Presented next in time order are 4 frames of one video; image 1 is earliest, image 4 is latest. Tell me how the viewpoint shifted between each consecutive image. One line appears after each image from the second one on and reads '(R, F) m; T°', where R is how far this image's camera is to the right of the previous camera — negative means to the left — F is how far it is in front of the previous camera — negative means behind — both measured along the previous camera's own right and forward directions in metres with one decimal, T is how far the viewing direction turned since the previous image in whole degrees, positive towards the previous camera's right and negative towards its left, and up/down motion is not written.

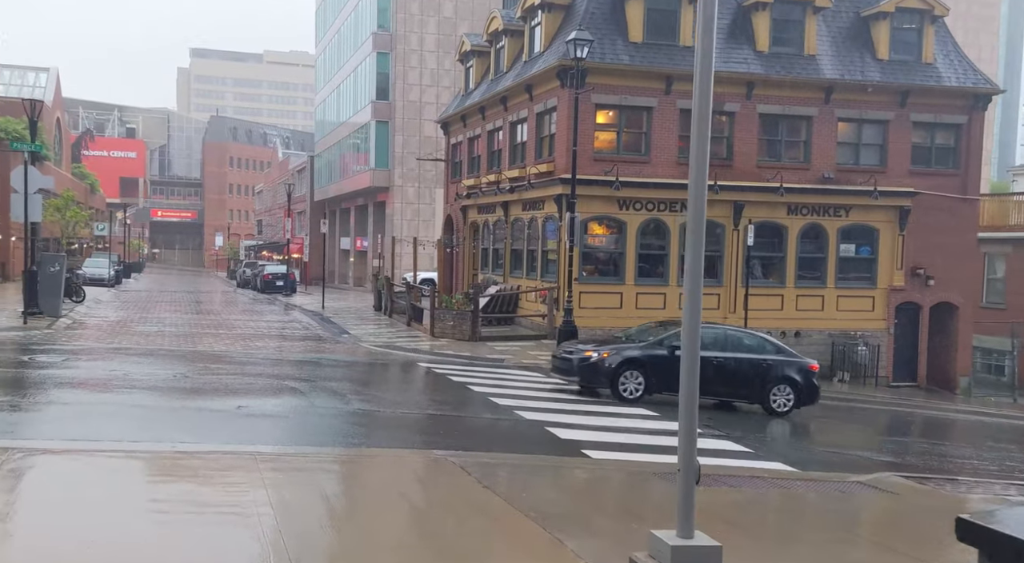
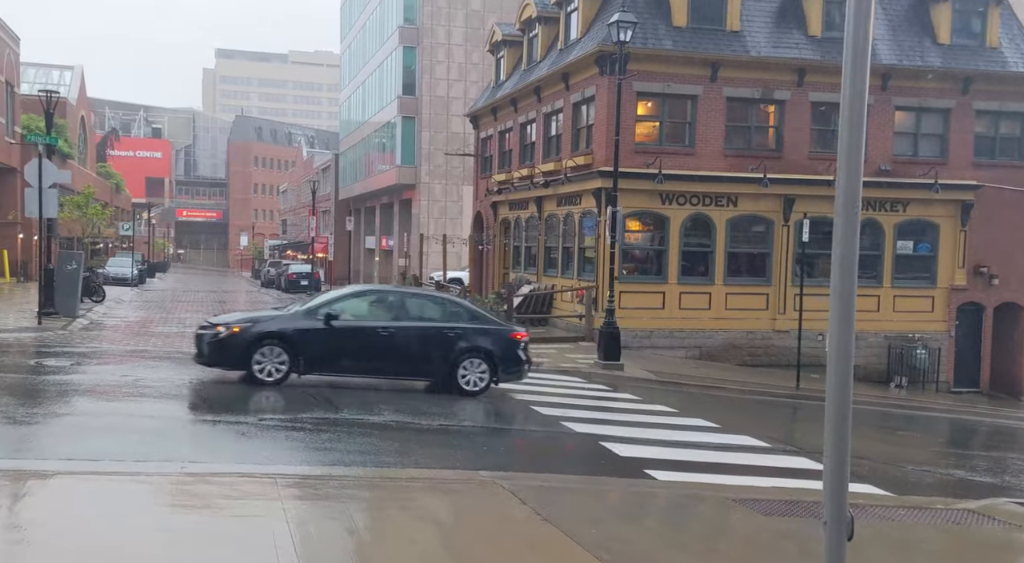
(-0.3, +1.7) m; -1°
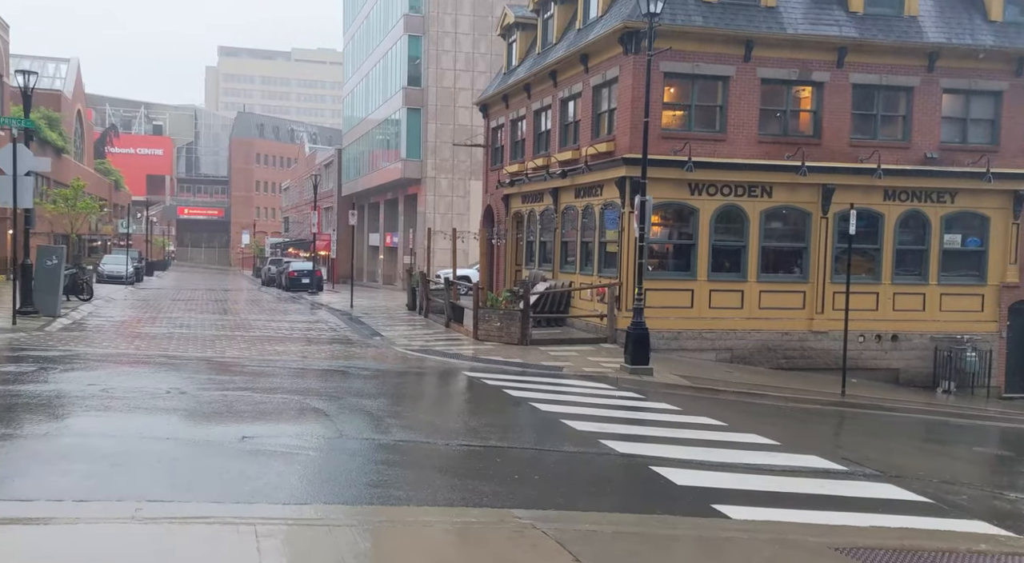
(-0.3, +2.2) m; 0°
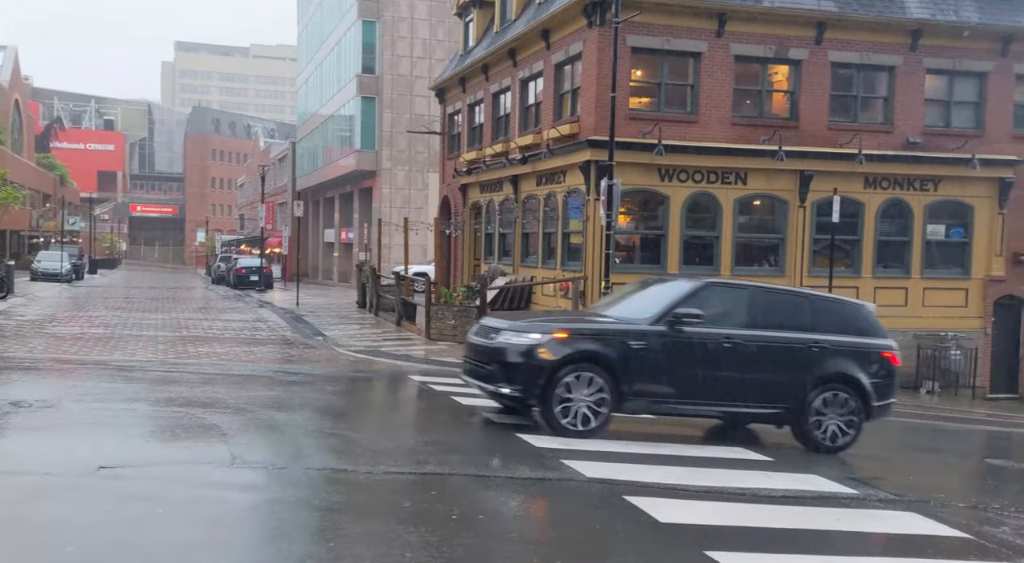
(+0.1, +2.0) m; +2°
